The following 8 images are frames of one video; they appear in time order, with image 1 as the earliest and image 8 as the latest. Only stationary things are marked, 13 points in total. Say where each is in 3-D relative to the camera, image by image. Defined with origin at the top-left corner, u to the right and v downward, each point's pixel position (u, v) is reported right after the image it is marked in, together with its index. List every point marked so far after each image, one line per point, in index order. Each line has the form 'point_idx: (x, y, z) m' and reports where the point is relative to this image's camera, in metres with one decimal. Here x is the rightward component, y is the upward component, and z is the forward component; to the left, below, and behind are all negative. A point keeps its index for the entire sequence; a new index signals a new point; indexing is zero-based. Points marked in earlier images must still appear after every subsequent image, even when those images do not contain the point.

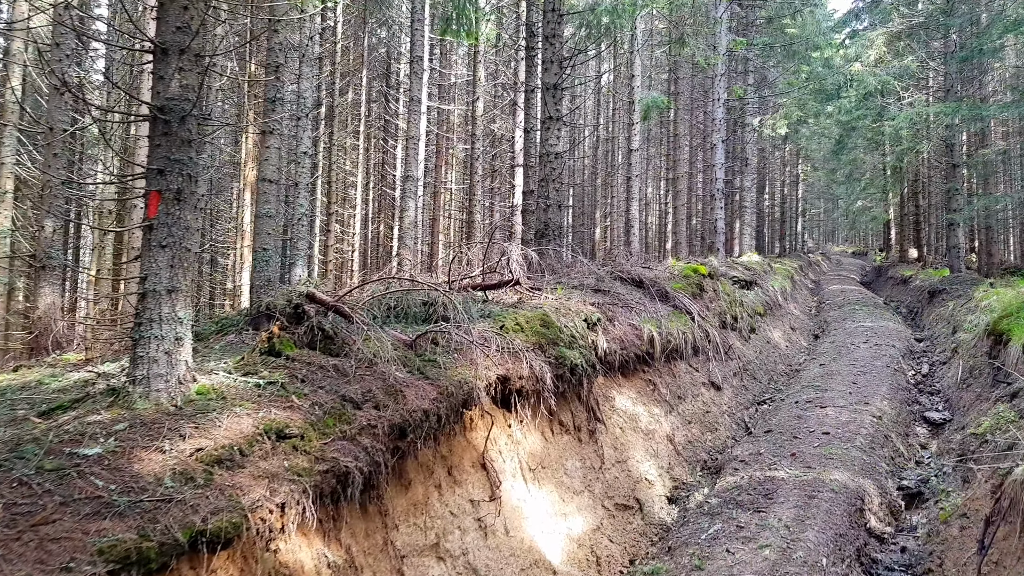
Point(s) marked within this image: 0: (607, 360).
0: (+0.8, -0.6, +6.6) m
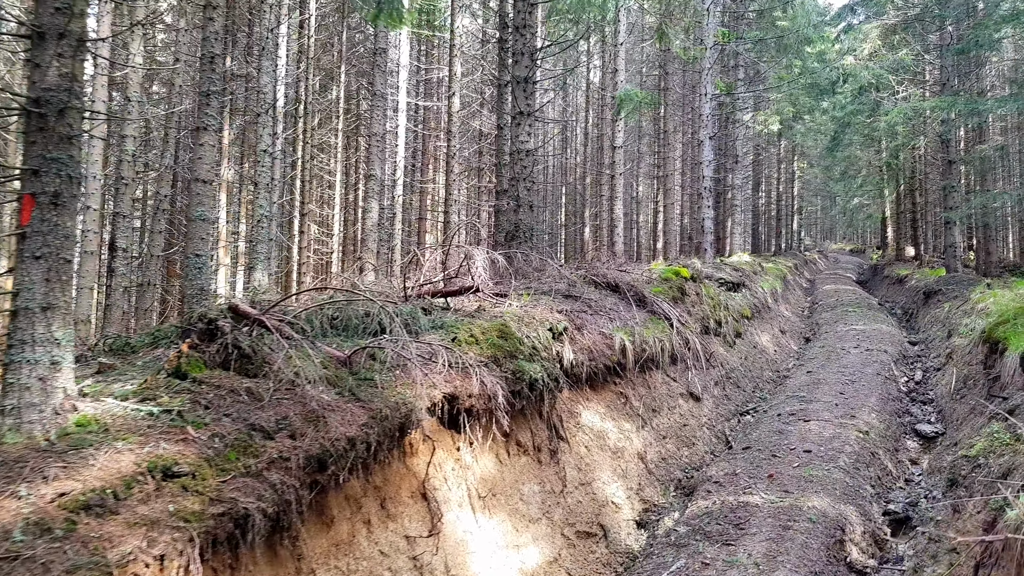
0: (+0.4, -0.6, +6.1) m
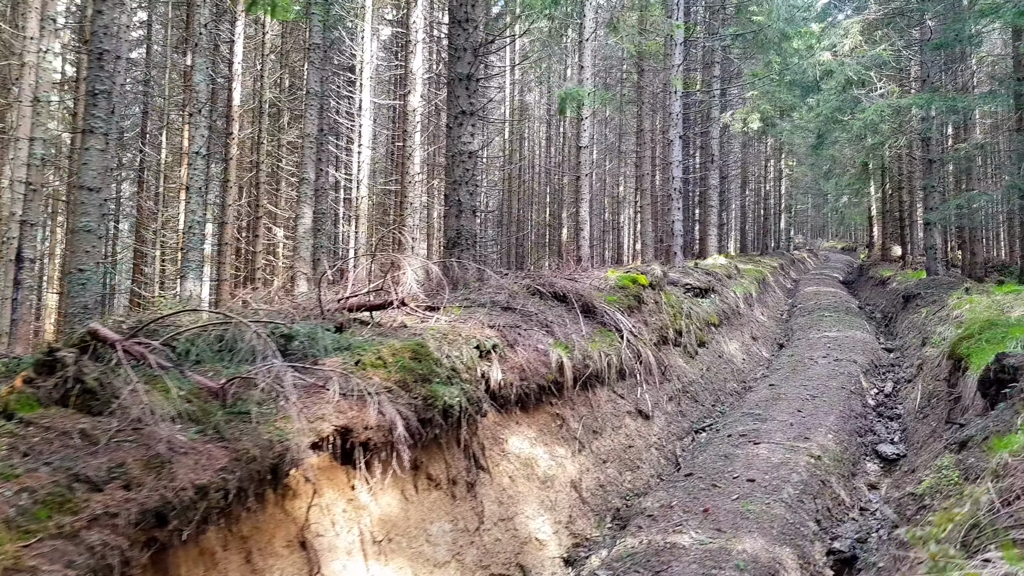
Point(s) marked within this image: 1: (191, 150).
0: (-0.1, -0.7, +5.6) m
1: (-3.3, +1.4, +8.6) m
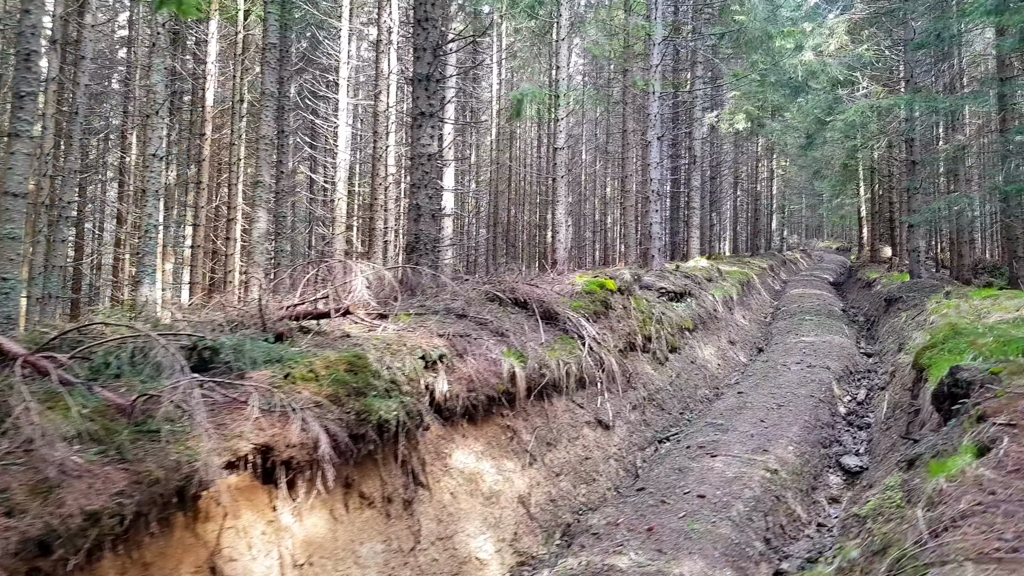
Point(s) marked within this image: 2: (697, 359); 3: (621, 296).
0: (-0.4, -0.8, +5.5) m
1: (-3.7, +1.4, +8.5) m
2: (+2.2, -0.8, +9.9) m
3: (+1.2, -0.1, +9.0) m
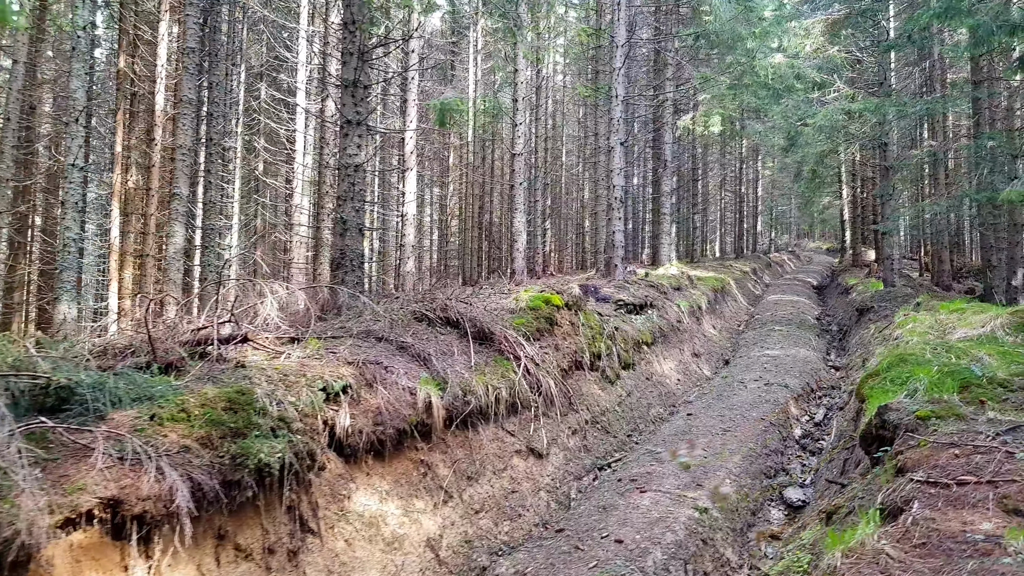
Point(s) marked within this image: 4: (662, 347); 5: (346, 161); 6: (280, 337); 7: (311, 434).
0: (-1.0, -0.9, +5.0) m
1: (-4.3, +1.2, +8.0) m
2: (+1.6, -1.0, +9.5) m
3: (+0.6, -0.2, +8.6) m
4: (+1.9, -0.7, +10.4) m
5: (-1.4, +1.1, +7.1) m
6: (-1.6, -0.3, +5.9) m
7: (-1.2, -0.8, +4.8) m
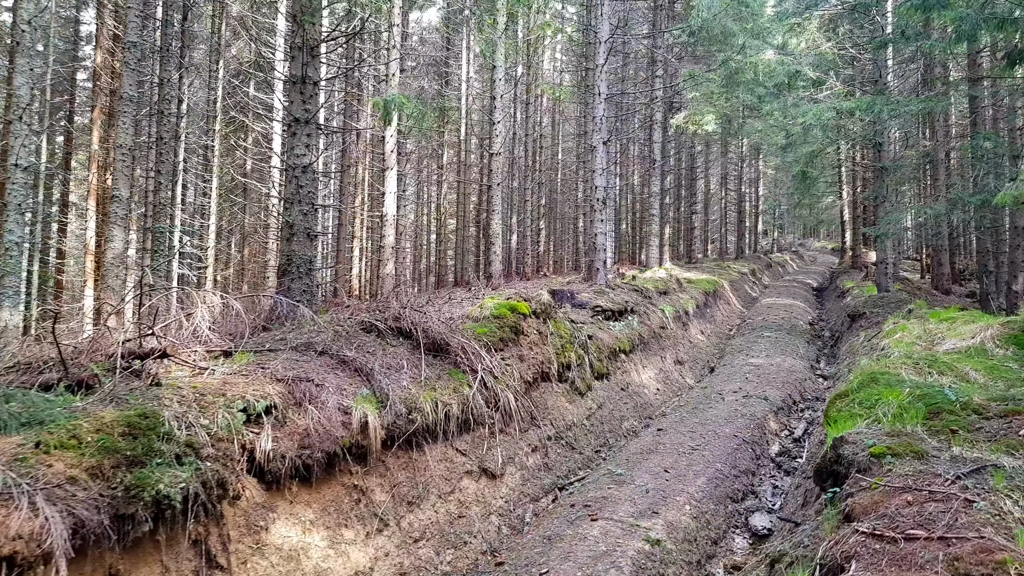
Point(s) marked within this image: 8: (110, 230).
0: (-1.4, -1.0, +4.7) m
1: (-4.6, +1.2, +7.7) m
2: (+1.3, -1.1, +9.1) m
3: (+0.3, -0.3, +8.2) m
4: (+1.6, -0.8, +10.0) m
5: (-1.8, +1.0, +6.7) m
6: (-2.0, -0.4, +5.6) m
7: (-1.5, -0.9, +4.5) m
8: (-3.3, +0.5, +6.8) m
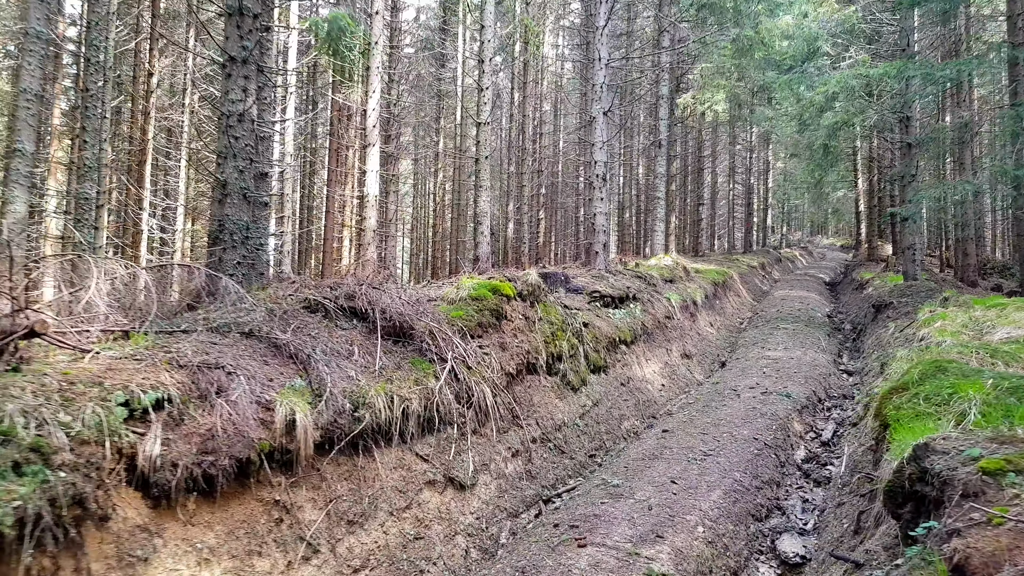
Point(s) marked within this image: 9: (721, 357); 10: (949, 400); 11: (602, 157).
0: (-1.5, -0.8, +3.6) m
1: (-4.8, +1.4, +6.6) m
2: (+1.1, -0.9, +8.0) m
3: (+0.1, -0.1, +7.1) m
4: (+1.4, -0.6, +8.9) m
5: (-1.9, +1.2, +5.7) m
6: (-2.2, -0.2, +4.5) m
7: (-1.7, -0.7, +3.4) m
8: (-3.4, +0.7, +5.8) m
9: (+2.6, -0.9, +10.5) m
10: (+1.9, -0.5, +3.6) m
11: (+1.3, +1.8, +11.5) m
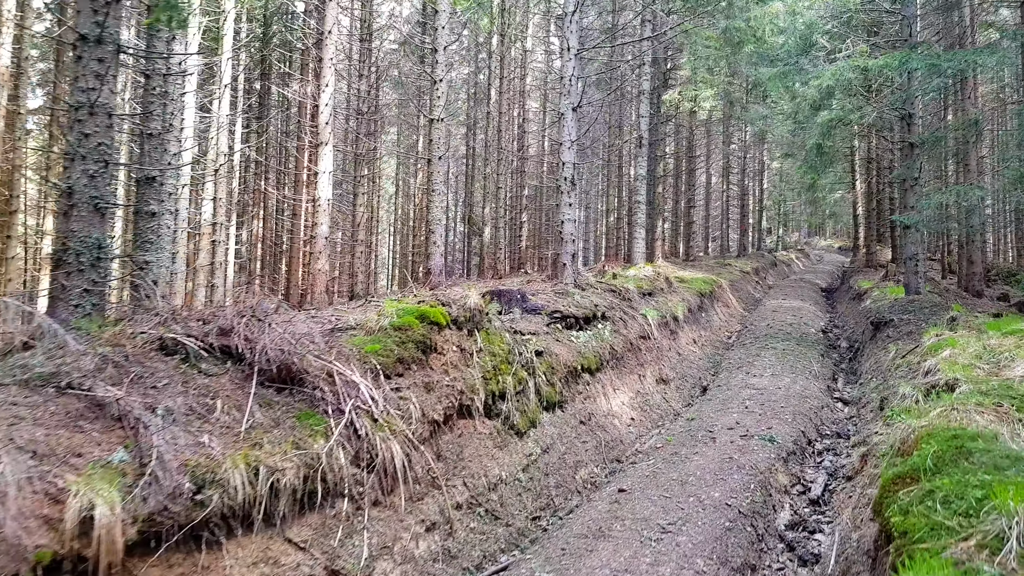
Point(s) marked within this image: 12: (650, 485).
0: (-2.0, -1.0, +2.5) m
1: (-5.2, +1.2, +5.5) m
2: (+0.7, -1.1, +6.9) m
3: (-0.4, -0.3, +6.0) m
4: (+1.0, -0.8, +7.9) m
5: (-2.4, +1.0, +4.6) m
6: (-2.6, -0.4, +3.4) m
7: (-2.2, -0.9, +2.3) m
8: (-3.9, +0.5, +4.7) m
9: (+2.2, -1.0, +9.5) m
10: (+1.4, -0.7, +2.5) m
11: (+0.9, +1.6, +10.4) m
12: (+0.9, -1.3, +5.4) m
